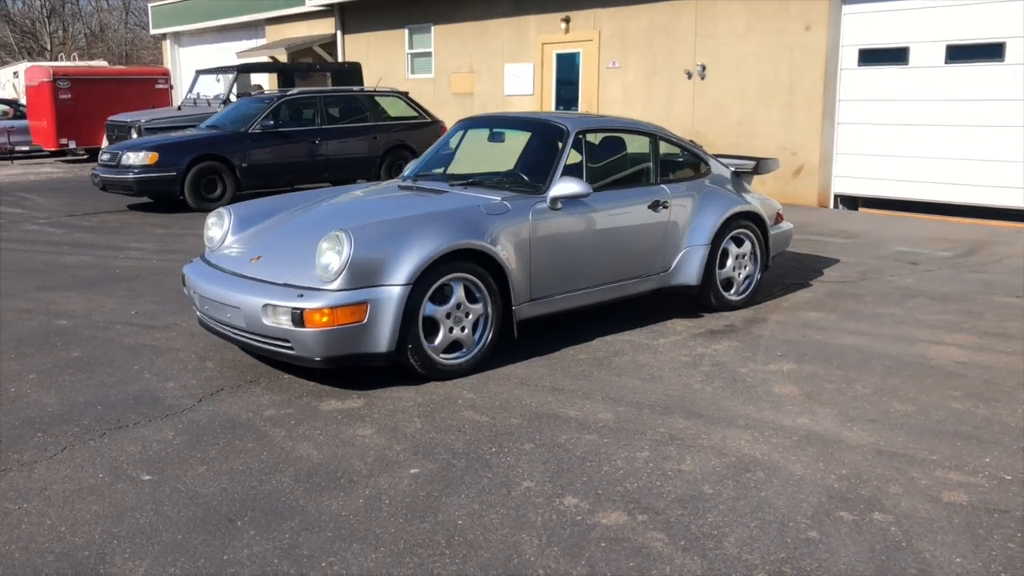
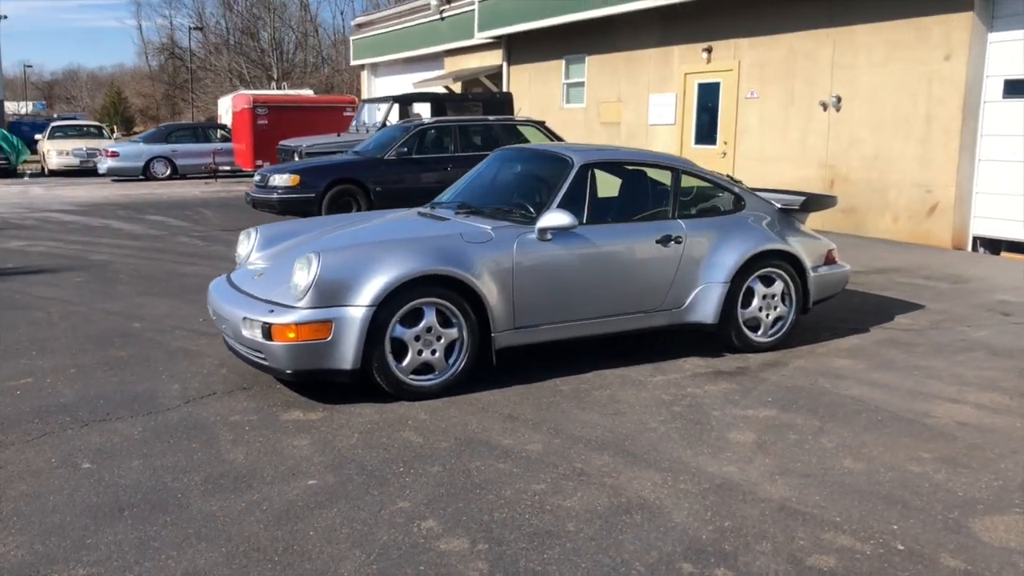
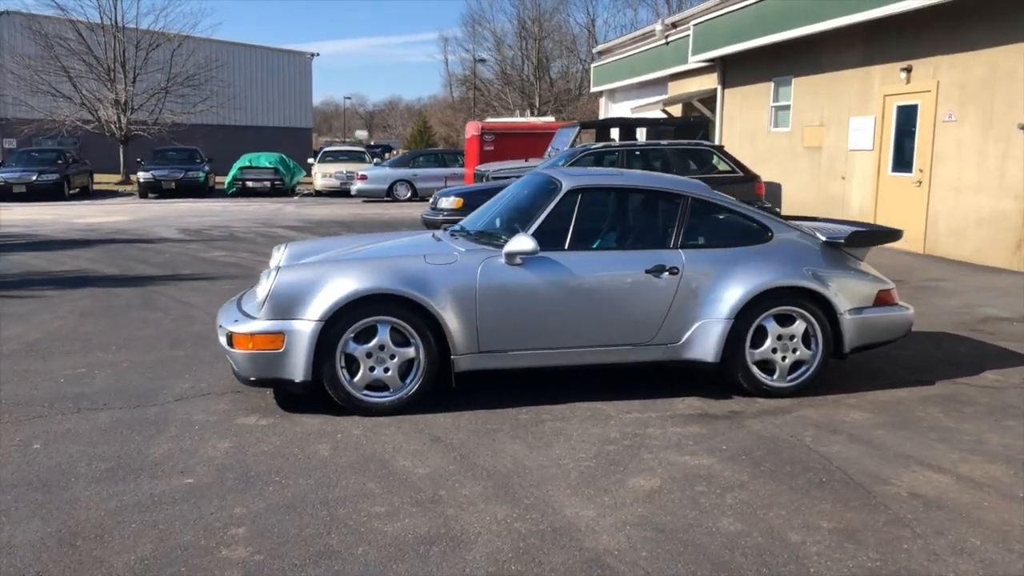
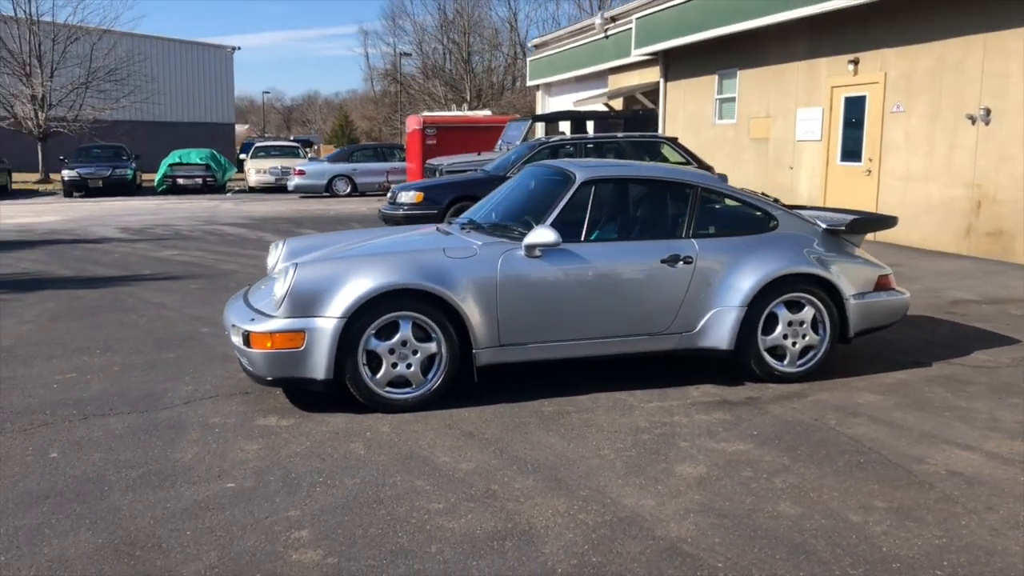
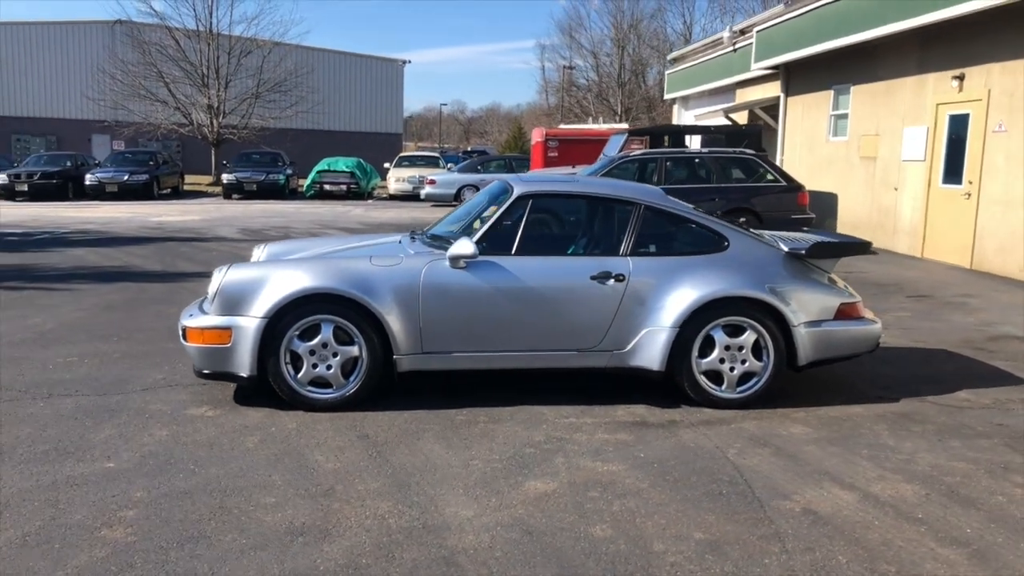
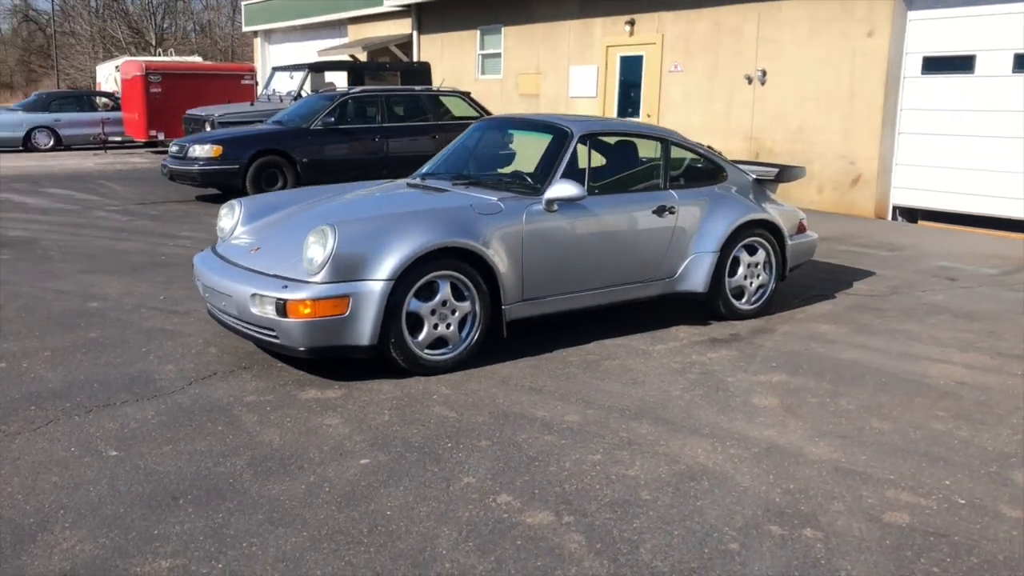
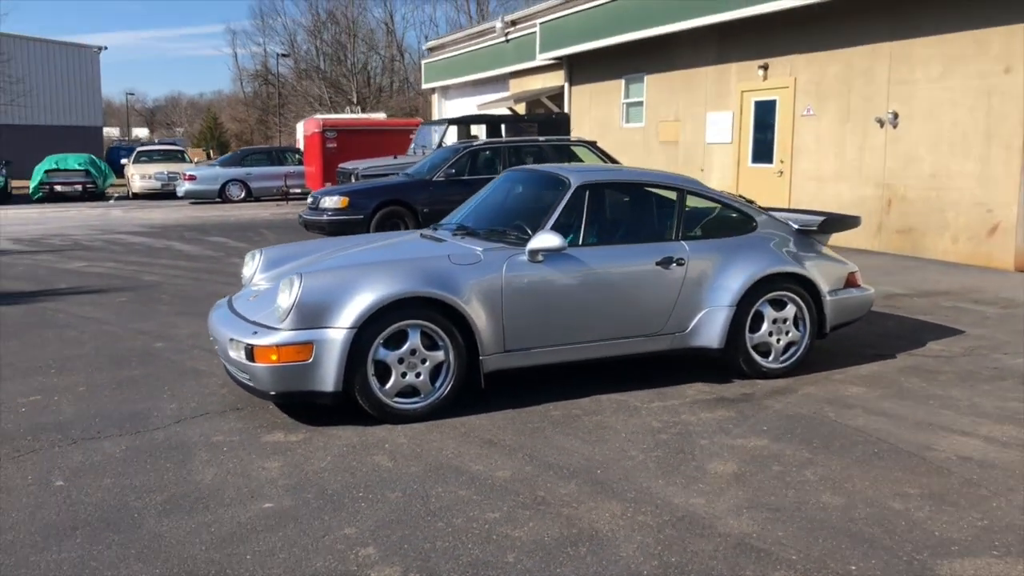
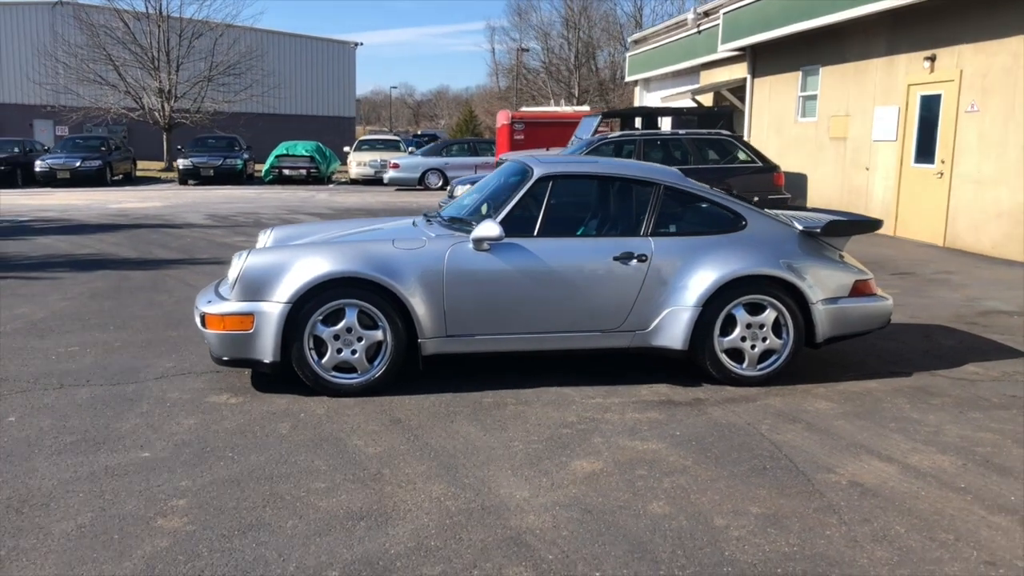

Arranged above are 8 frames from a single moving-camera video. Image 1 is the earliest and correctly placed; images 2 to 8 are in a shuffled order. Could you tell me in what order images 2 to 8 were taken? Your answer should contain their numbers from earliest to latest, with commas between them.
6, 2, 7, 4, 3, 8, 5
